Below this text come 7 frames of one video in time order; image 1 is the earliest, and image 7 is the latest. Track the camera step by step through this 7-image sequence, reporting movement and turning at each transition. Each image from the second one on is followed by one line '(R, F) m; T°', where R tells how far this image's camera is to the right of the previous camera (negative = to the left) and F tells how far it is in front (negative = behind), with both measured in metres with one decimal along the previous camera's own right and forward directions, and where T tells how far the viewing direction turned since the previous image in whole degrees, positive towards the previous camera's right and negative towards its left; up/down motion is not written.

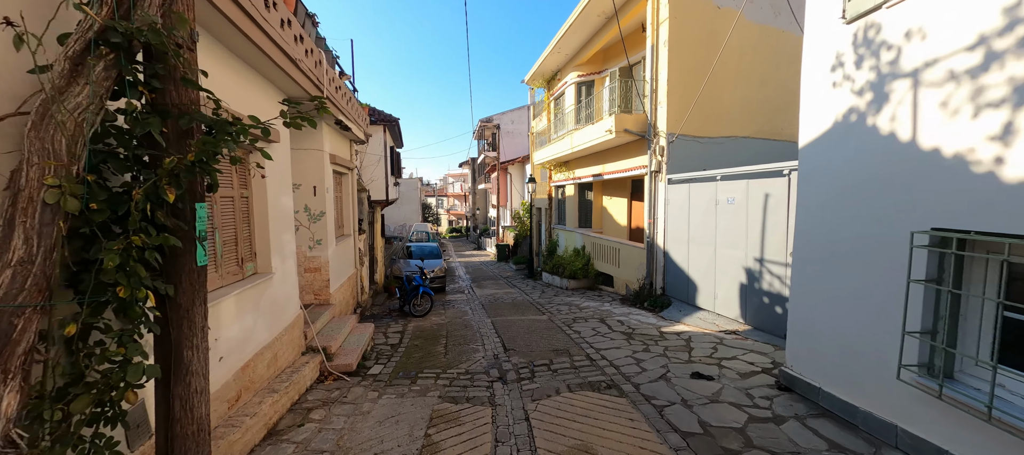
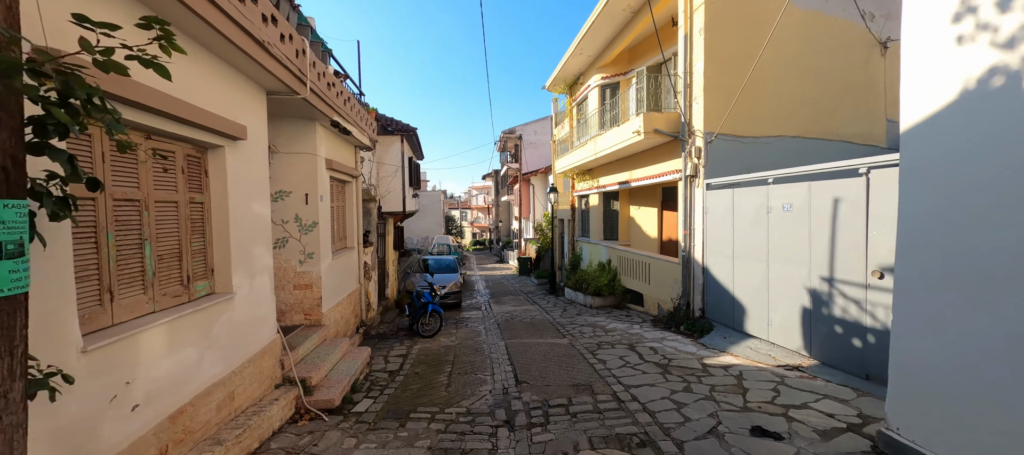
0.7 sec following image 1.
(+0.2, +0.8) m; -3°
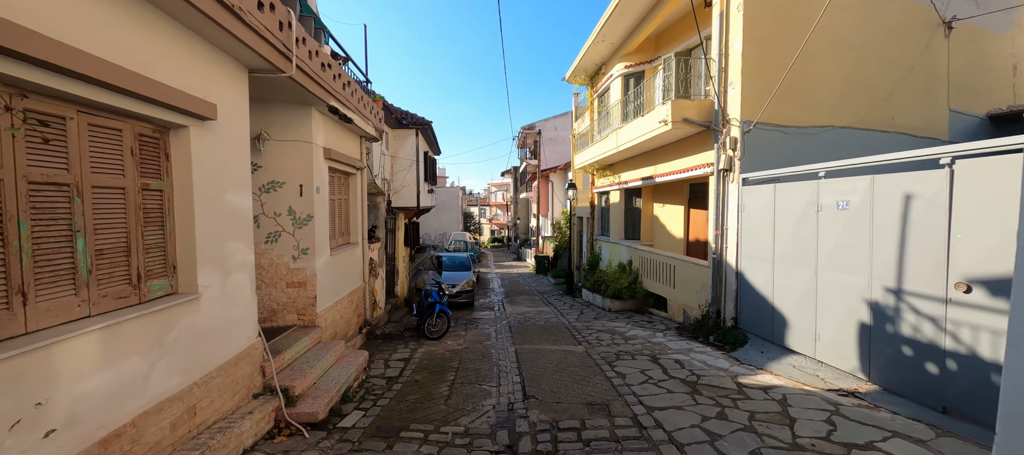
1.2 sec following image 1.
(+0.1, +0.6) m; -3°
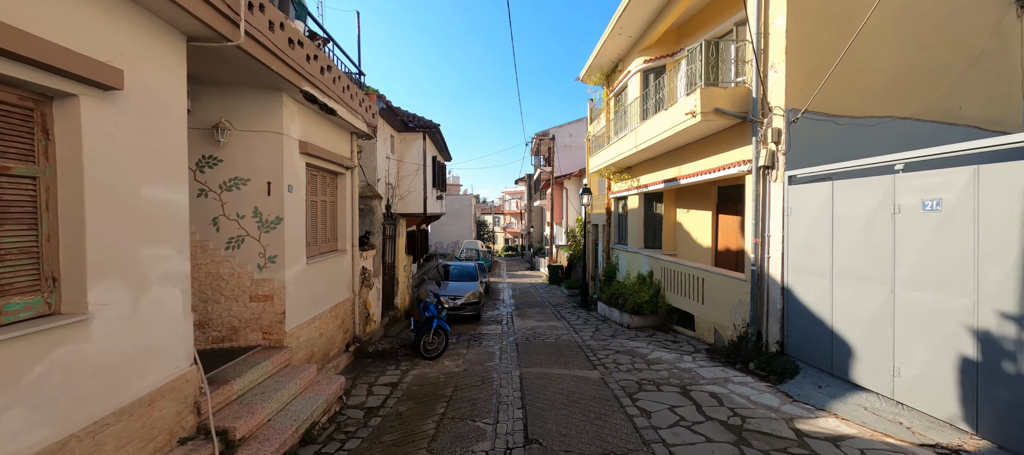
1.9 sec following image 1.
(+0.2, +0.9) m; -2°
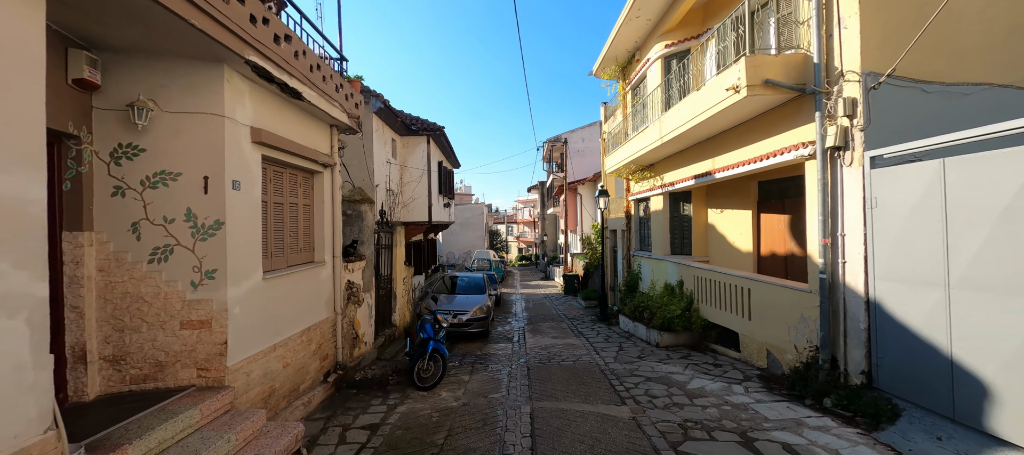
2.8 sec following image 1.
(+0.1, +1.1) m; -2°
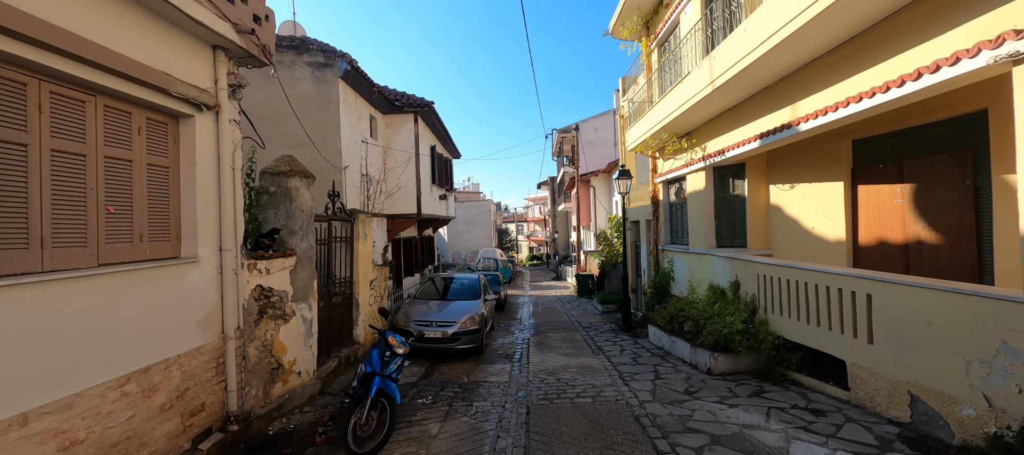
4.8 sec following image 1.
(+0.3, +2.2) m; -2°
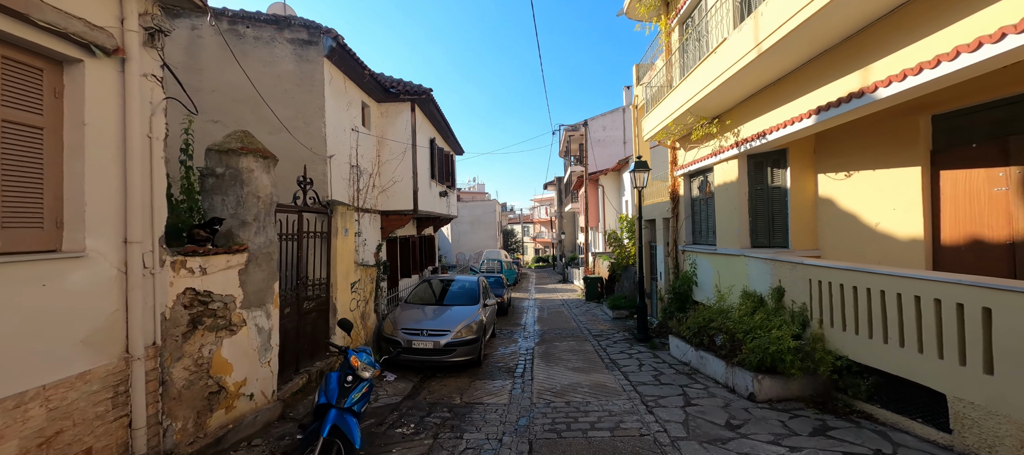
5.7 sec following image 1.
(+0.1, +1.0) m; -1°
